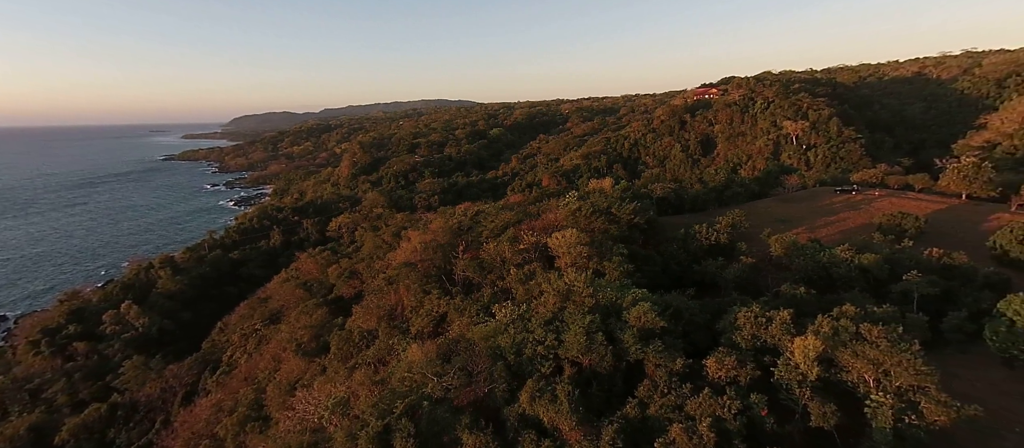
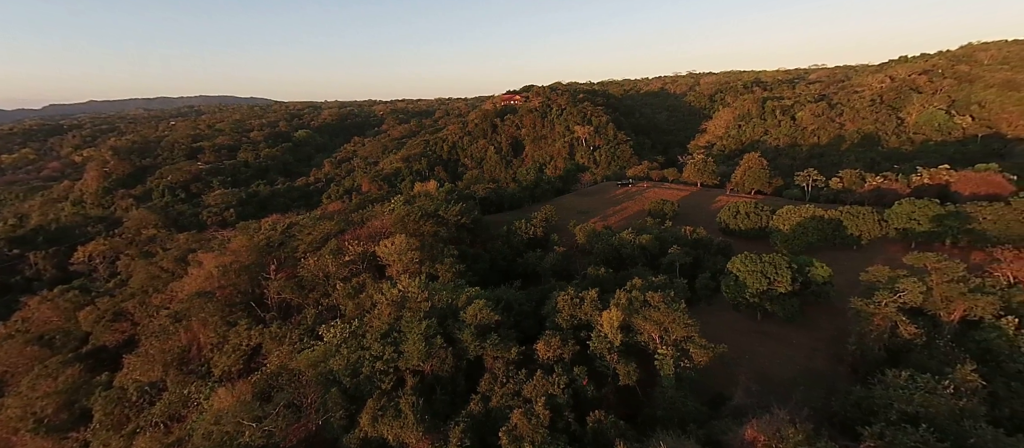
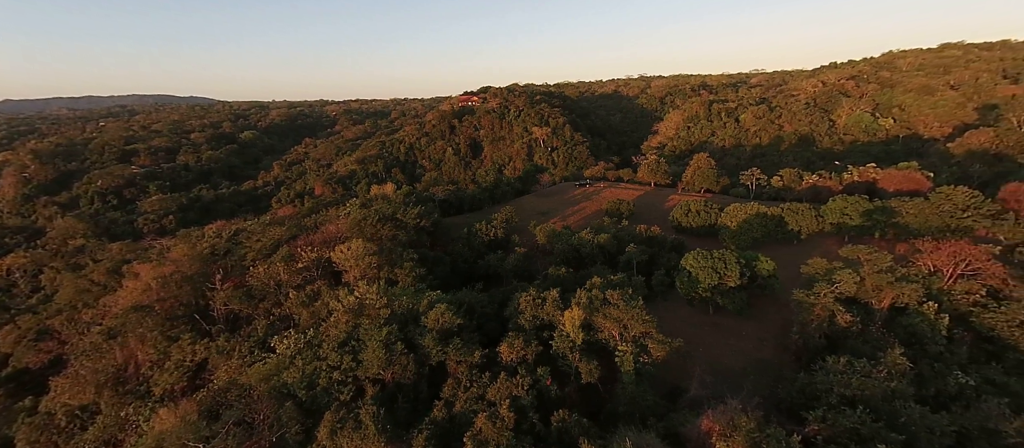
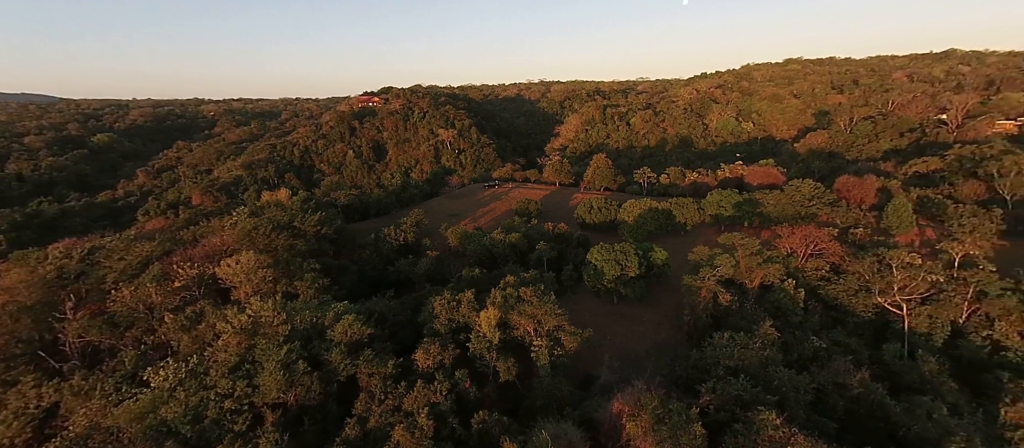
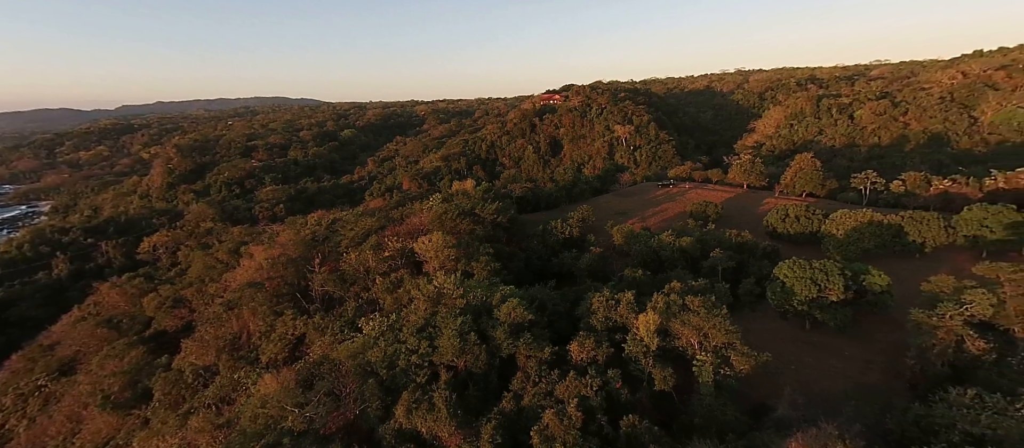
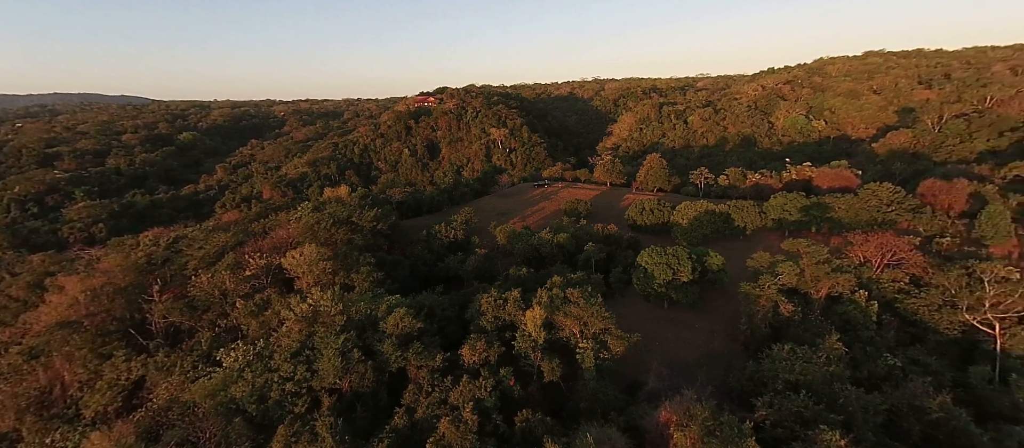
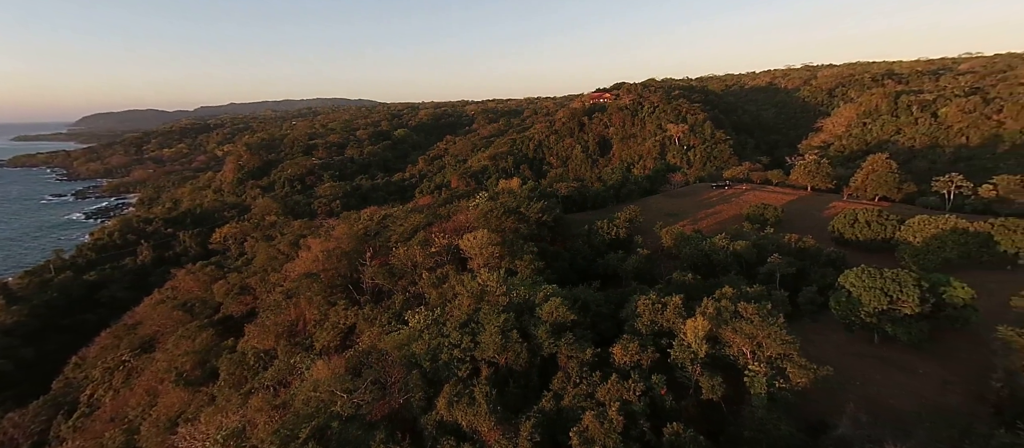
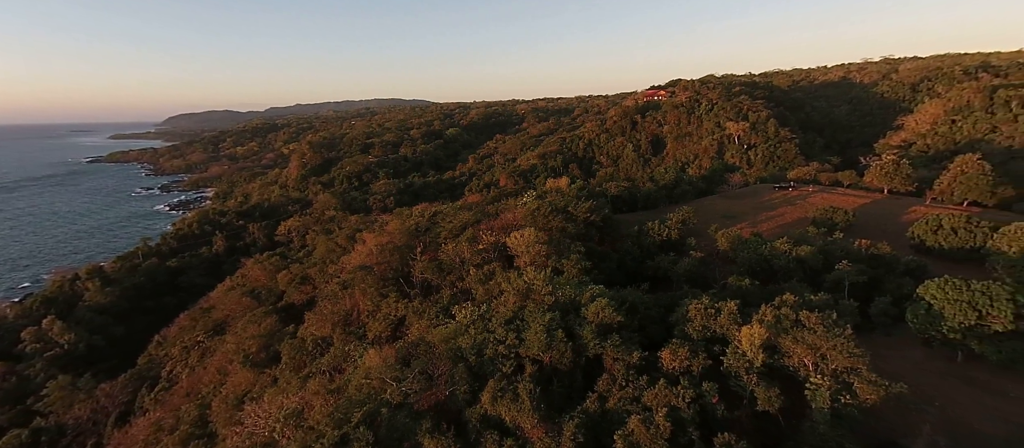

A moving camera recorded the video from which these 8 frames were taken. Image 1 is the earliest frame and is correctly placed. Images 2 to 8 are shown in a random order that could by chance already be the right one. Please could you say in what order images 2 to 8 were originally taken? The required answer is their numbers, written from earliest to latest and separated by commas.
8, 7, 5, 2, 3, 6, 4
